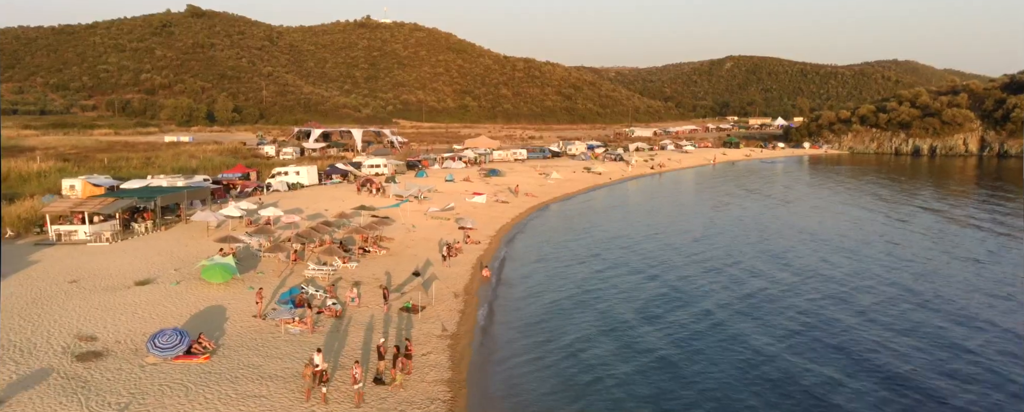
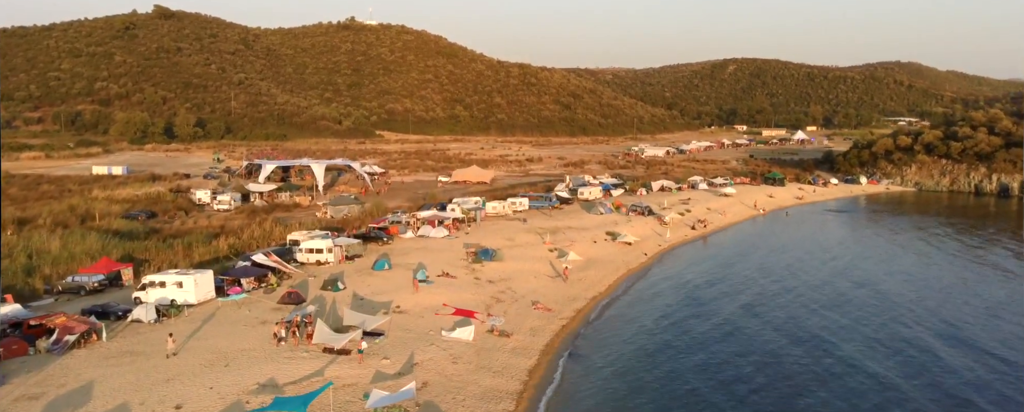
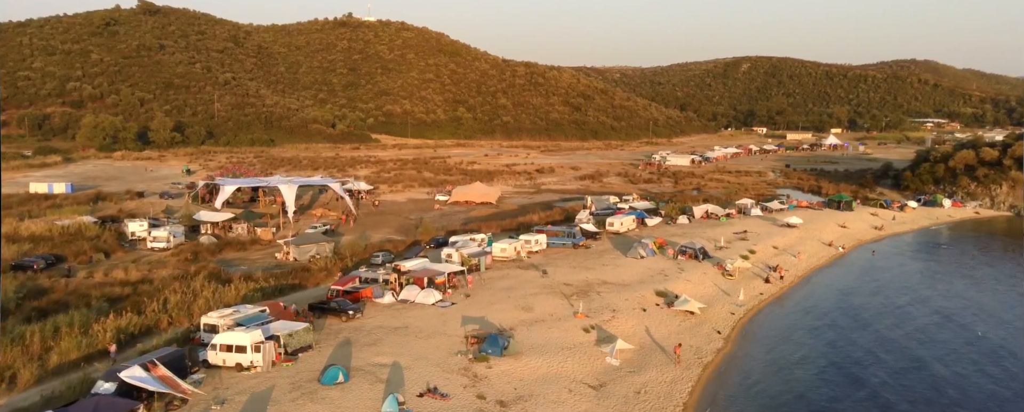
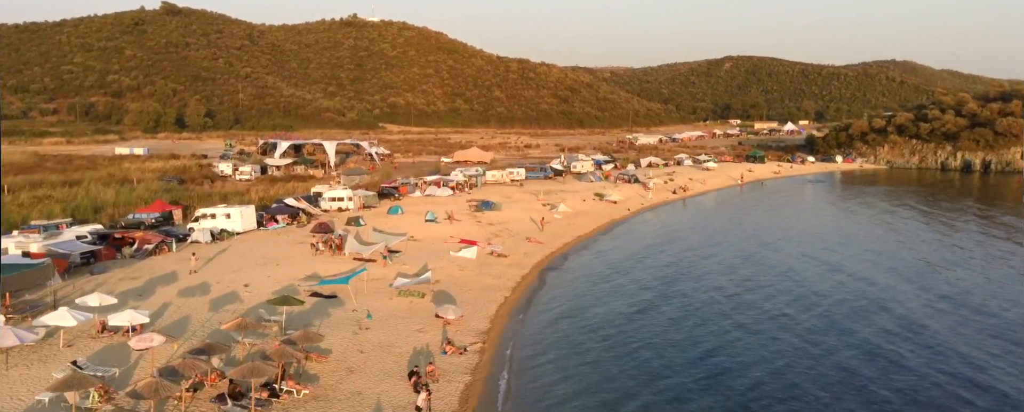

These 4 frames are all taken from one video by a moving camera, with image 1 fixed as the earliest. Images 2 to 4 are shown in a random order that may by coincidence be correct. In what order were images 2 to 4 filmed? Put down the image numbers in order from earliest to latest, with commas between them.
4, 2, 3
